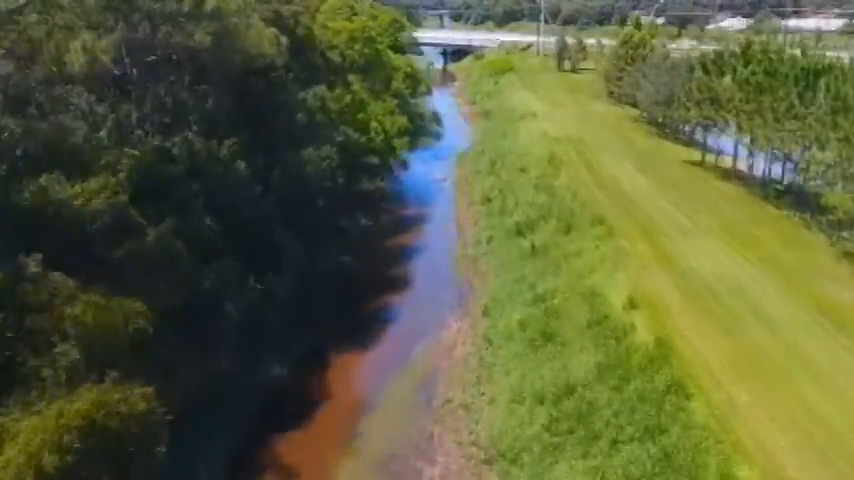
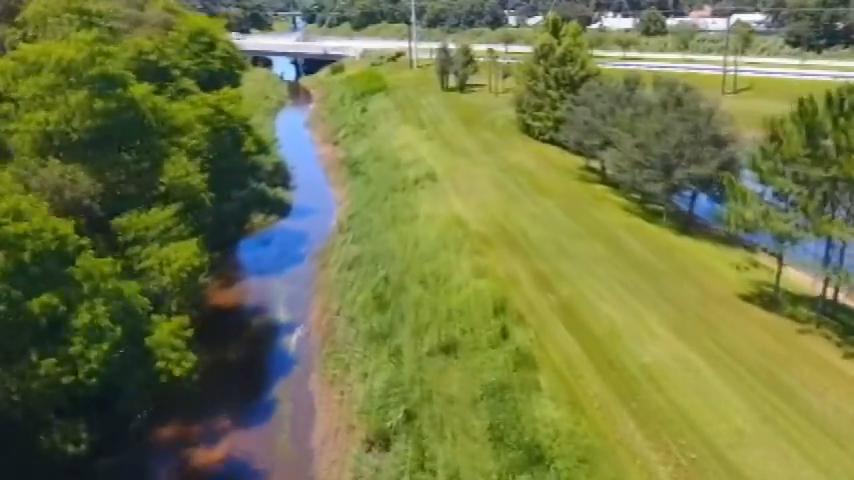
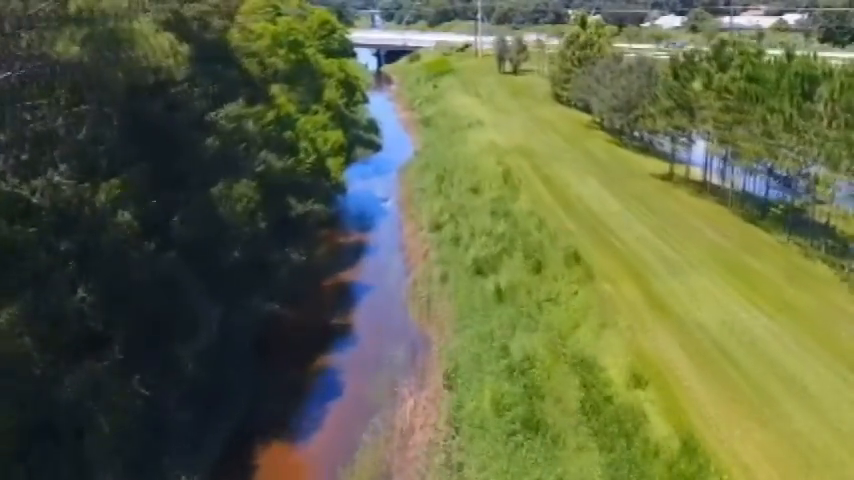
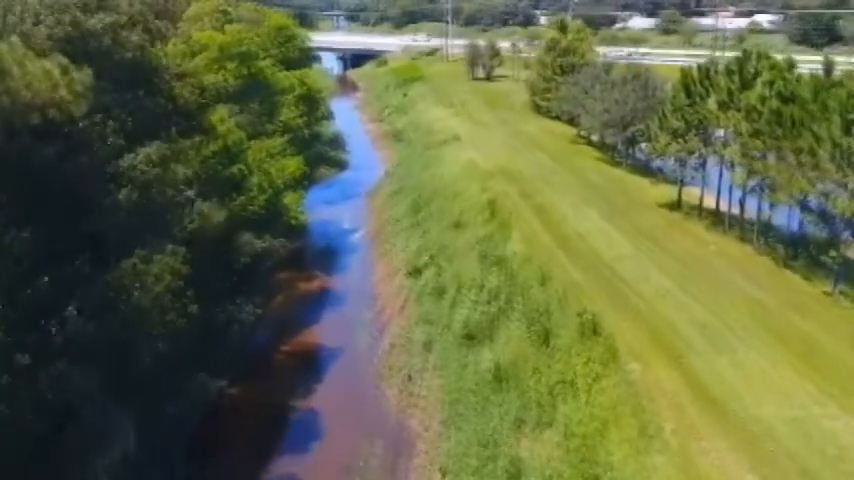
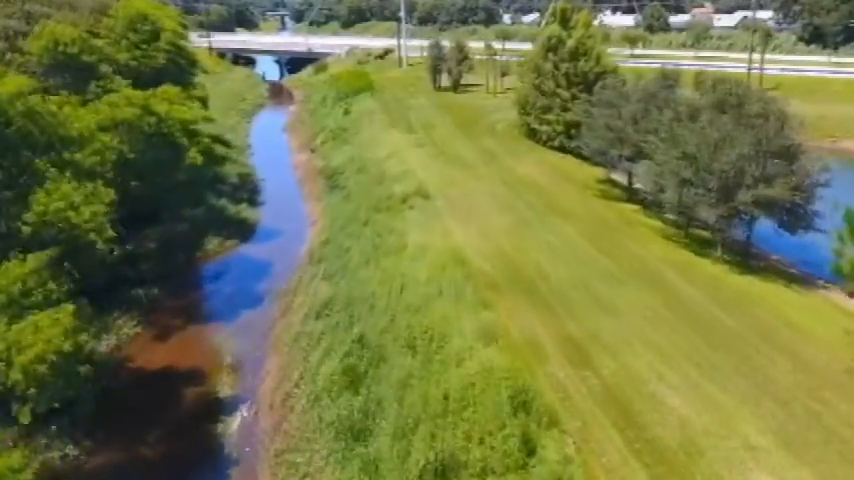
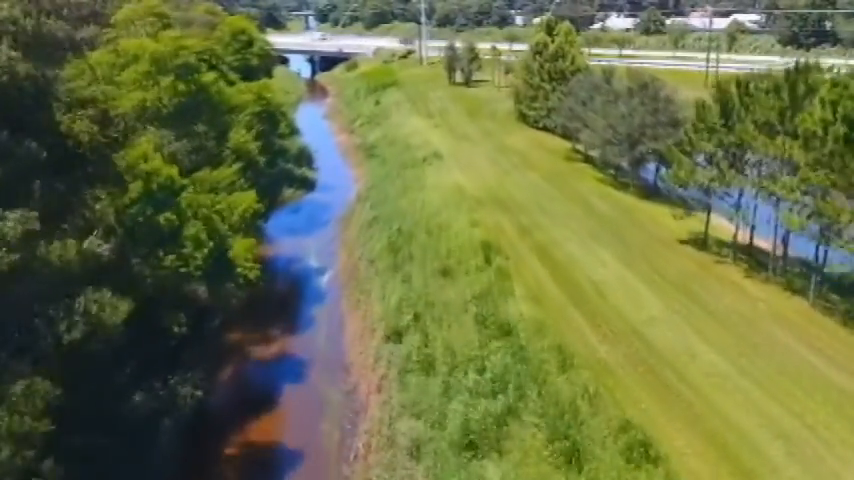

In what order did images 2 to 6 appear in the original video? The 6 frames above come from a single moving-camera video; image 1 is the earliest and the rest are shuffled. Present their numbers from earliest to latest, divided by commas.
3, 4, 6, 2, 5
